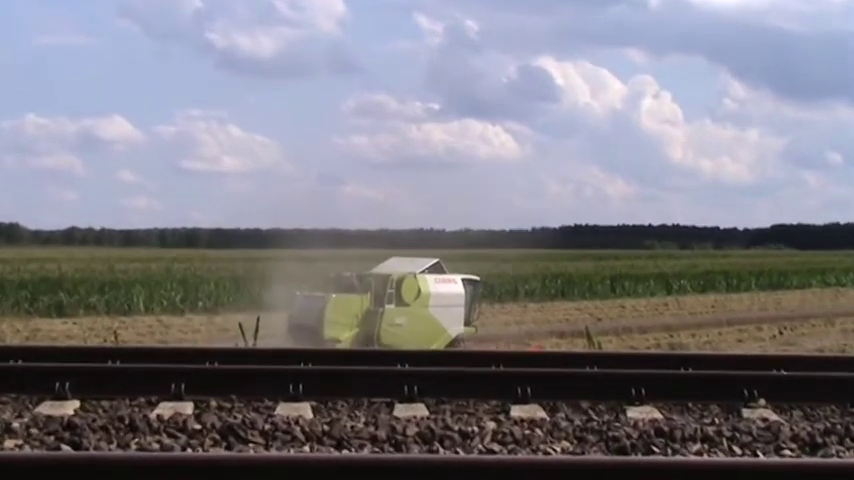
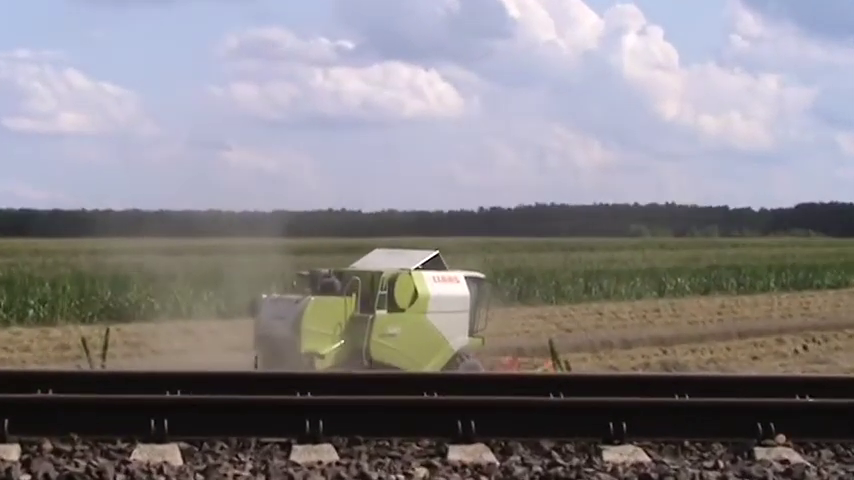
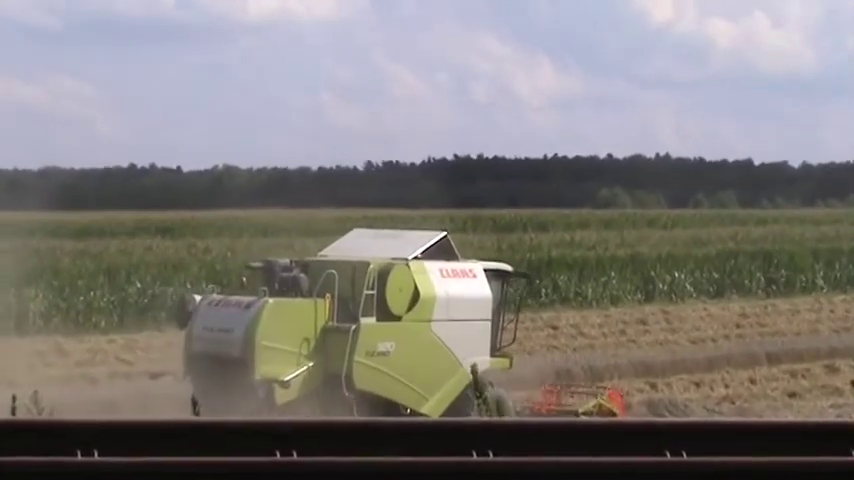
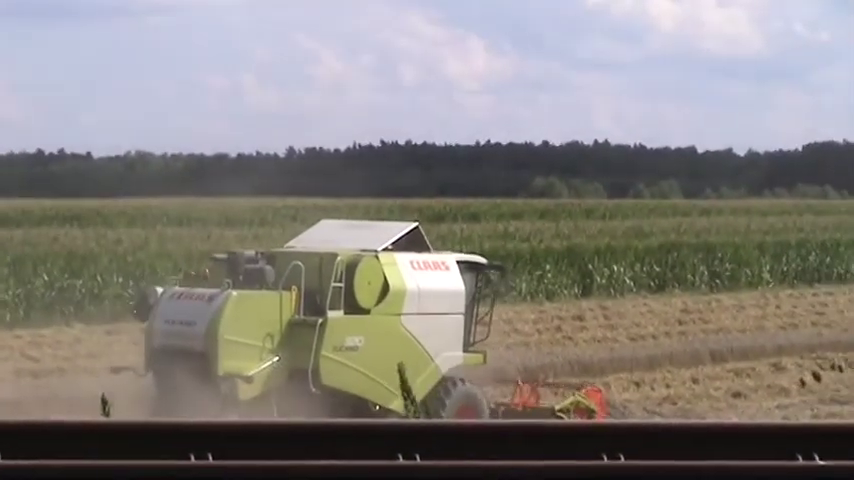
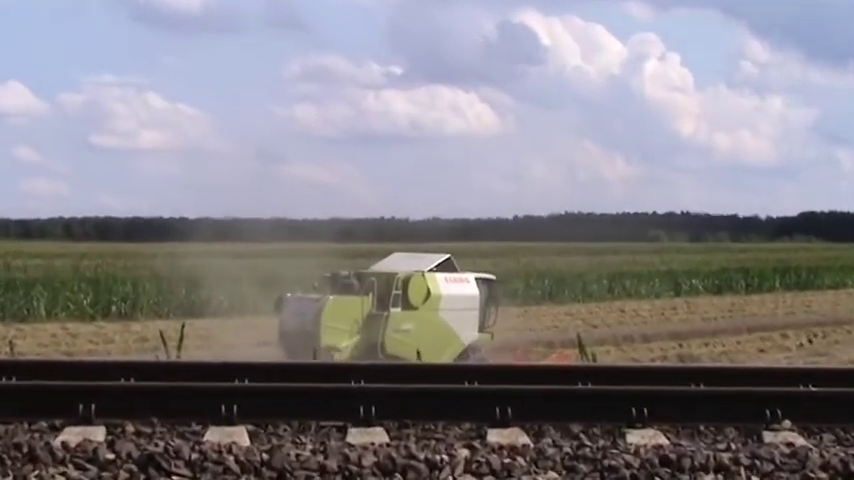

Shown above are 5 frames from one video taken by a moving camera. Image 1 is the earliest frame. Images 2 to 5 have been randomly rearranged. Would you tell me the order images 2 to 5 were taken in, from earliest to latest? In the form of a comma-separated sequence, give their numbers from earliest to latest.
5, 2, 3, 4
